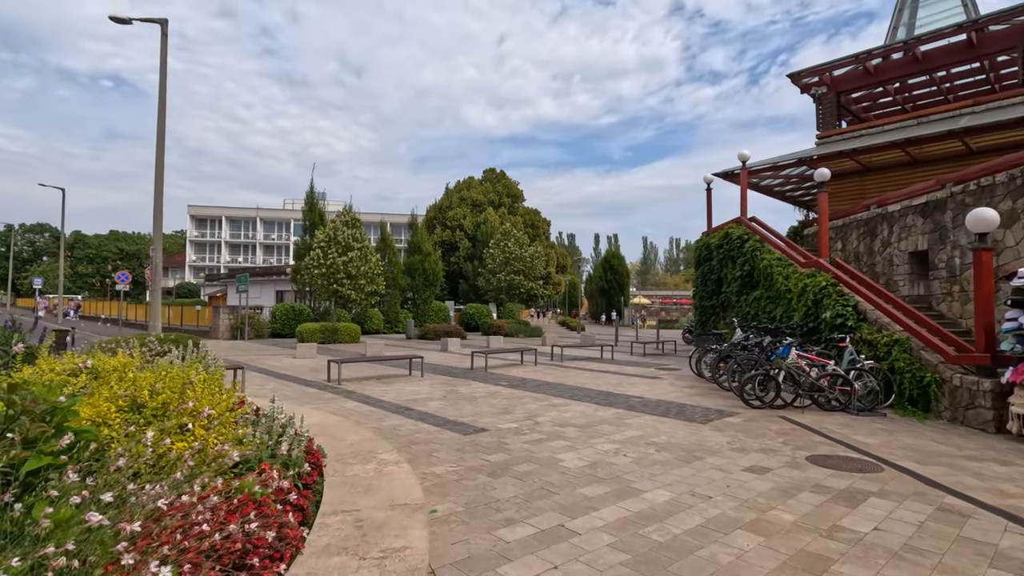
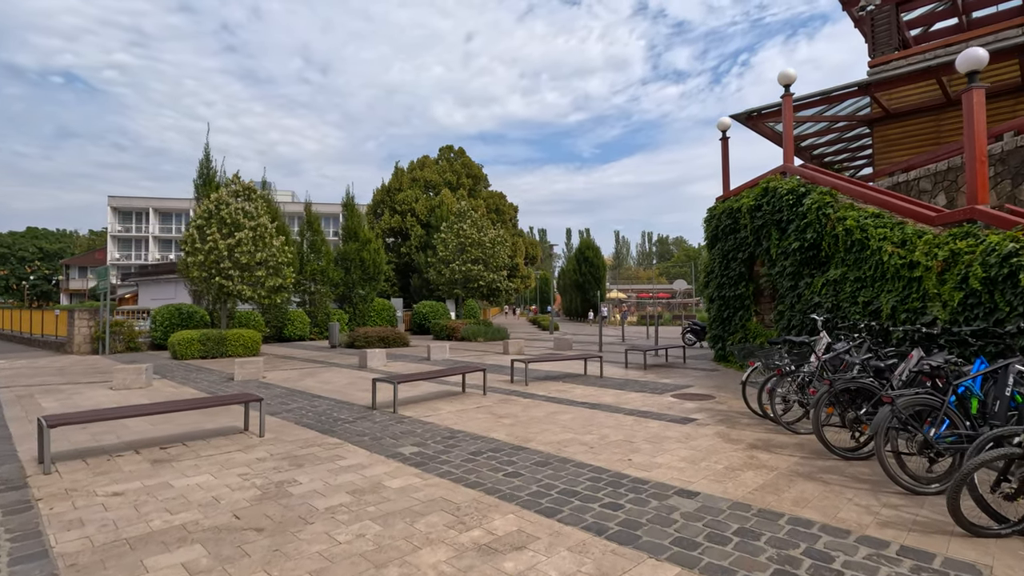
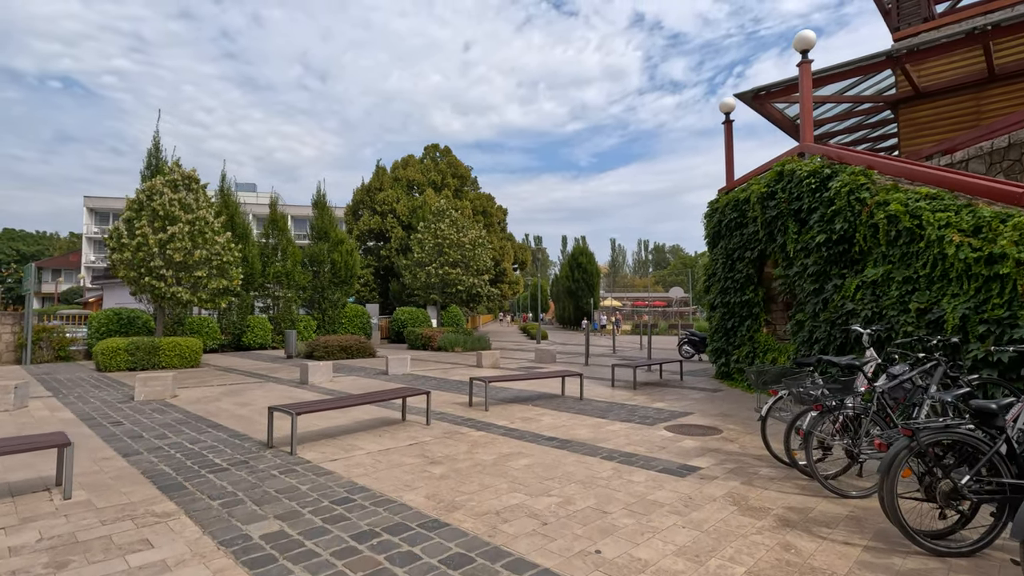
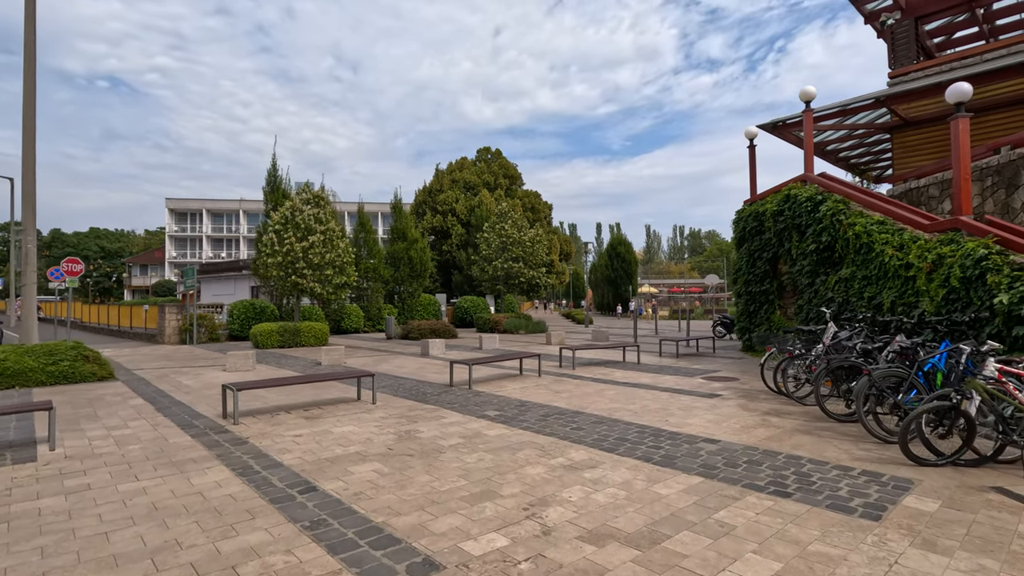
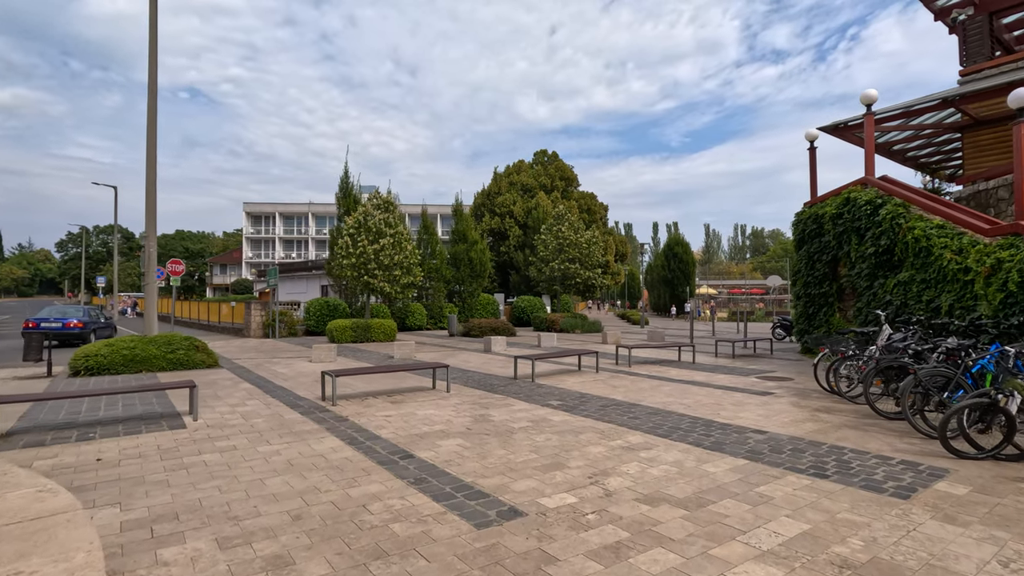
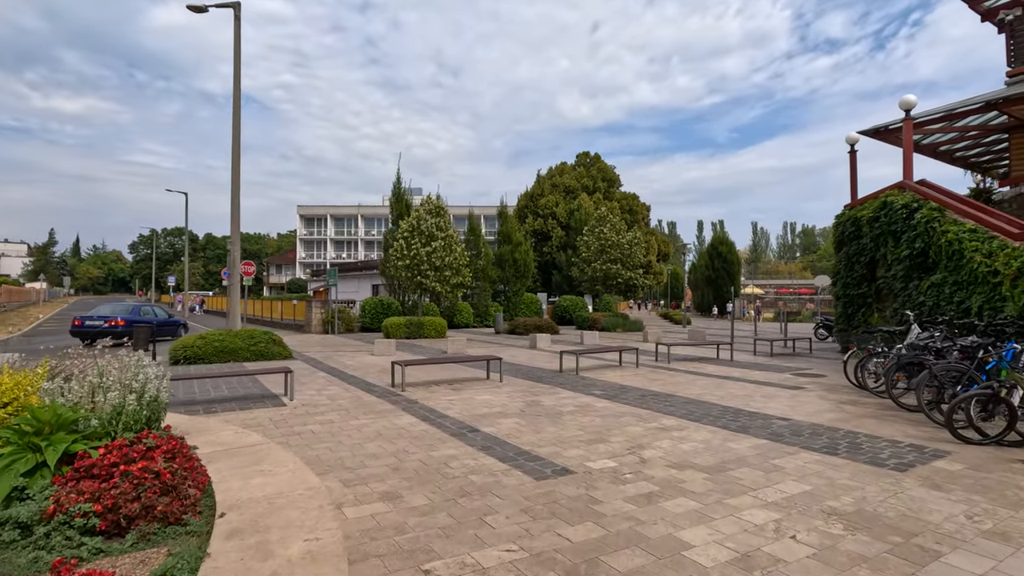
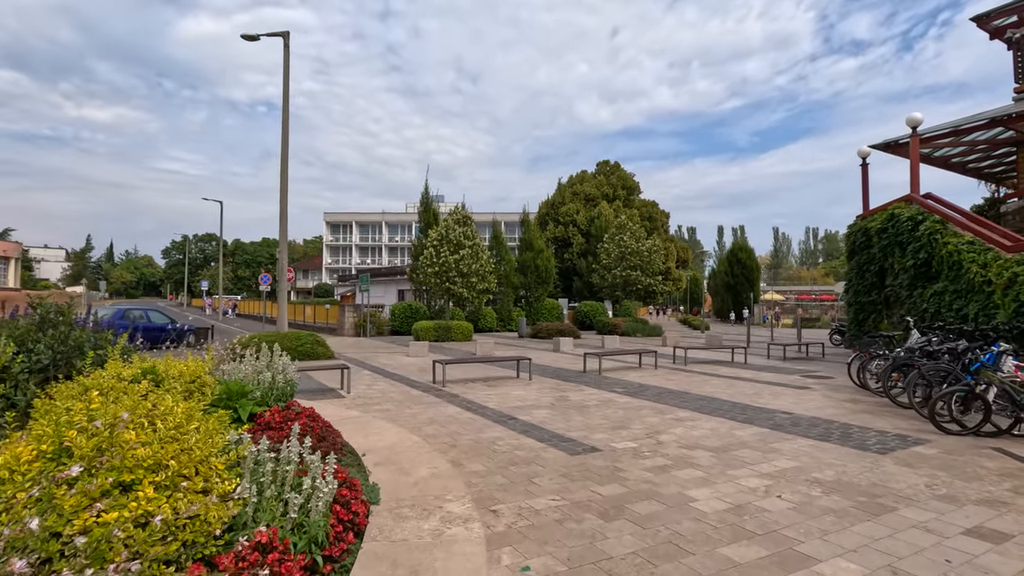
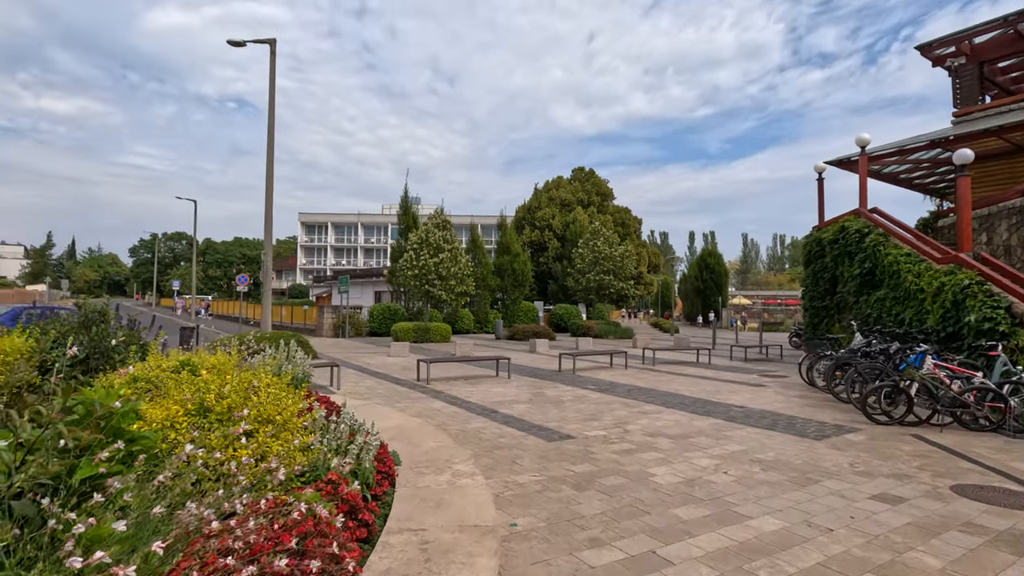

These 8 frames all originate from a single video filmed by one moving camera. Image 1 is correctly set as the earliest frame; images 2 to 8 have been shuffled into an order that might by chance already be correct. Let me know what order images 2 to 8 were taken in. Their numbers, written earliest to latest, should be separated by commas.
8, 7, 6, 5, 4, 2, 3
